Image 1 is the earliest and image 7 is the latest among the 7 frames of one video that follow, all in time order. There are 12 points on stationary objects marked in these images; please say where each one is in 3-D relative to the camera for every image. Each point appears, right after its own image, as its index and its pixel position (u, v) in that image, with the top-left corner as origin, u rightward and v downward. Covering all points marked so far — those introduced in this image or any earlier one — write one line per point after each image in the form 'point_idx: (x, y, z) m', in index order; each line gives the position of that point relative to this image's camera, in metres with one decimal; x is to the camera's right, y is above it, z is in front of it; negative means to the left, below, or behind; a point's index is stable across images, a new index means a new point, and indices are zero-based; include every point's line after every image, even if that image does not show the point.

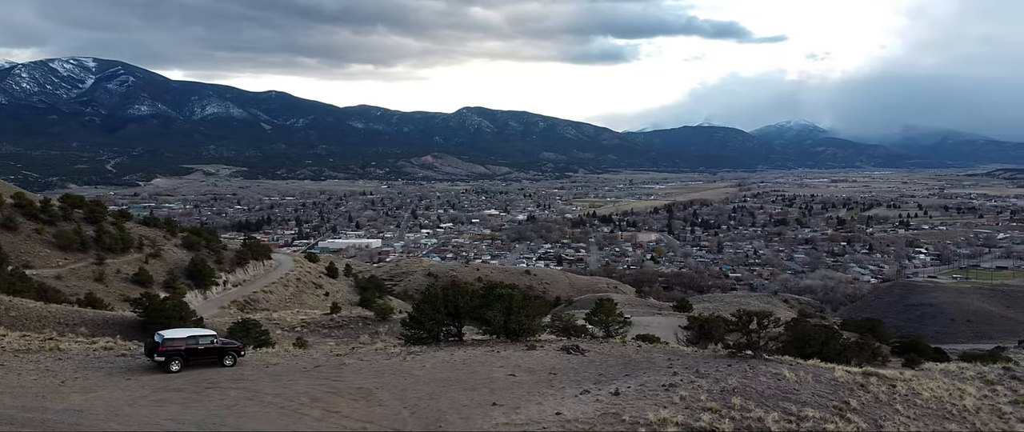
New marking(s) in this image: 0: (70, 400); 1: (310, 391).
0: (-4.0, -1.7, +7.6) m
1: (-2.0, -1.7, +8.2) m
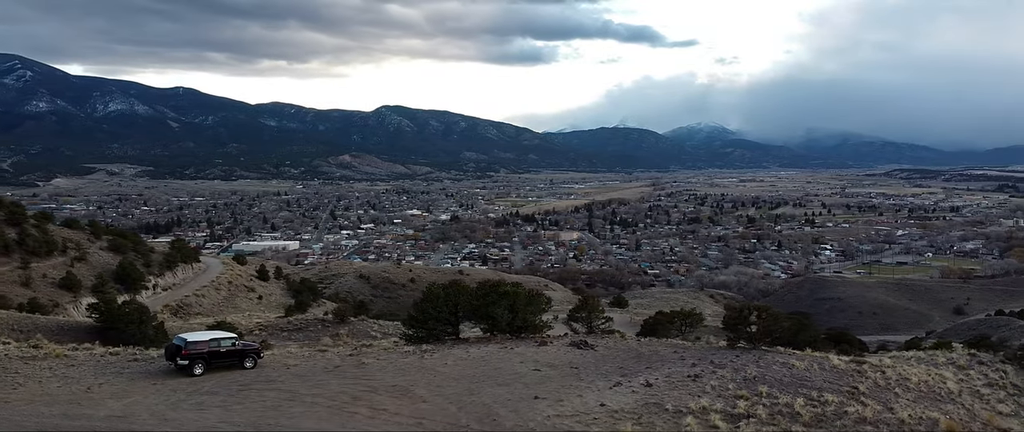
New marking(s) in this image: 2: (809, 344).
0: (-3.6, -1.7, +7.5) m
1: (-1.6, -1.7, +8.3) m
2: (+4.7, -2.0, +12.9) m
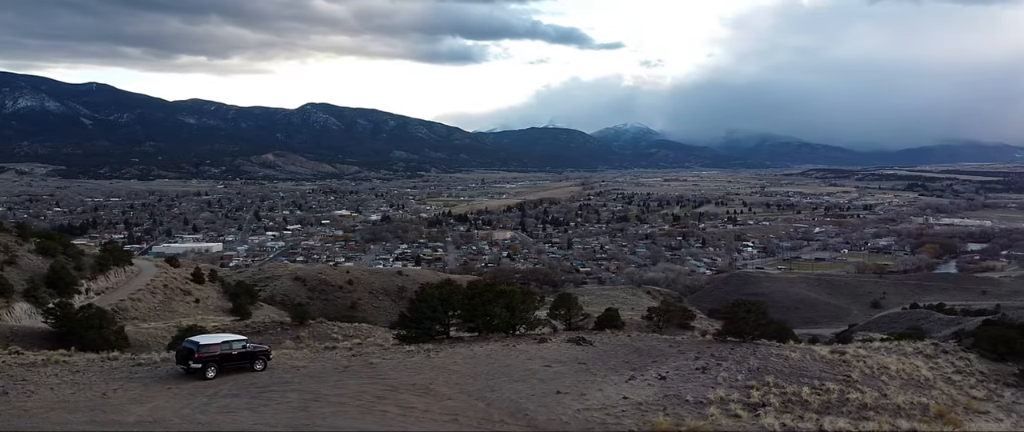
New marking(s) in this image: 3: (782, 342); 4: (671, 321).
0: (-3.4, -1.7, +7.4) m
1: (-1.4, -1.7, +8.3) m
2: (+4.4, -2.0, +13.6) m
3: (+3.6, -1.7, +11.2) m
4: (+2.9, -2.0, +15.5) m
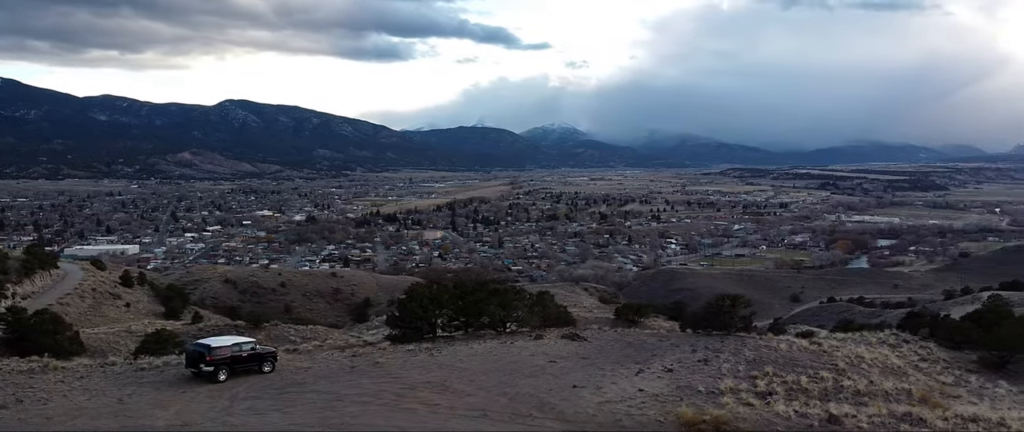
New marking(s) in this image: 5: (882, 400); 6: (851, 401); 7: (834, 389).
0: (-3.1, -1.7, +7.3) m
1: (-1.3, -1.7, +8.4) m
2: (+4.1, -1.9, +14.2) m
3: (+3.5, -1.7, +11.8) m
4: (+2.4, -2.0, +16.0) m
5: (+3.8, -1.9, +8.6) m
6: (+3.4, -1.8, +8.3) m
7: (+3.4, -1.8, +8.7) m
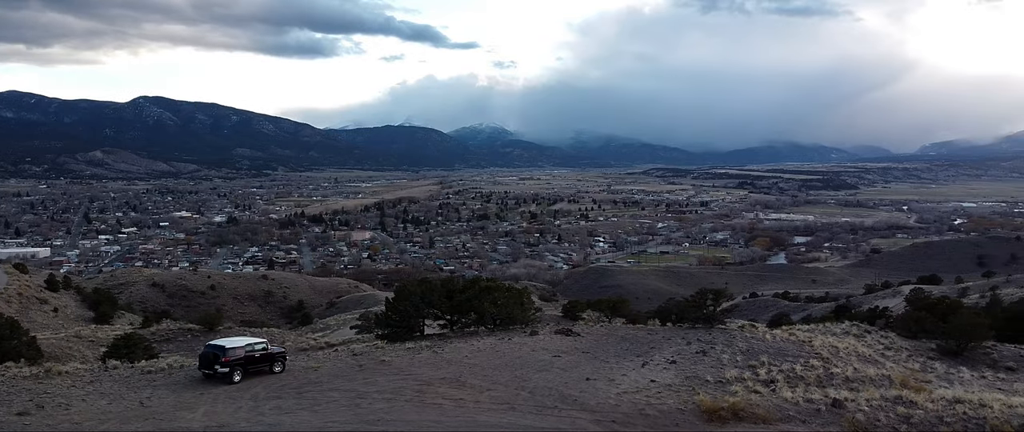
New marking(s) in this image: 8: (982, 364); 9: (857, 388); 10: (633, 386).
0: (-2.8, -1.7, +7.2) m
1: (-1.1, -1.7, +8.5) m
2: (+3.7, -1.9, +14.7) m
3: (+3.3, -1.6, +12.3) m
4: (+1.8, -1.9, +16.4) m
5: (+3.9, -1.9, +9.2) m
6: (+3.5, -1.8, +8.9) m
7: (+3.5, -1.8, +9.2) m
8: (+6.8, -2.1, +12.0) m
9: (+3.7, -1.8, +8.9) m
10: (+1.2, -1.7, +8.4) m
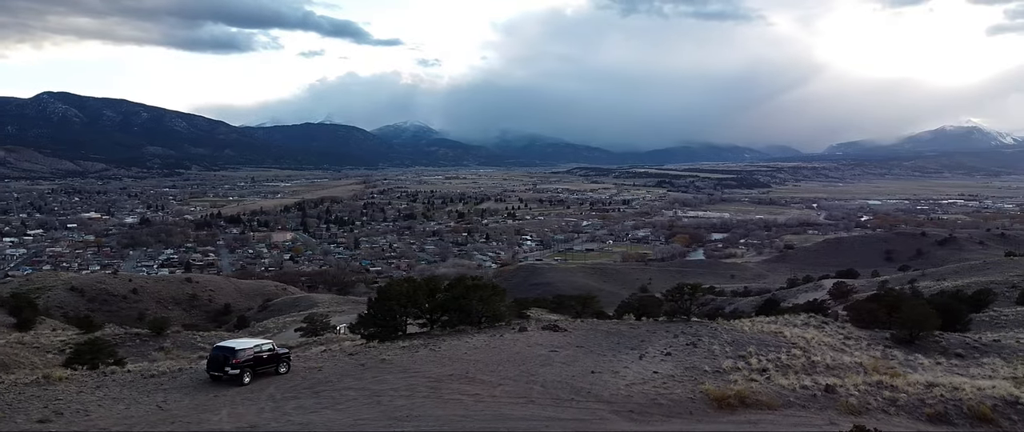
0: (-2.6, -1.7, +7.2) m
1: (-1.0, -1.7, +8.7) m
2: (+3.2, -1.9, +15.3) m
3: (+3.1, -1.6, +12.9) m
4: (+1.2, -1.9, +16.7) m
5: (+3.9, -1.8, +9.8) m
6: (+3.6, -1.8, +9.5) m
7: (+3.5, -1.7, +9.8) m
8: (+6.5, -2.1, +12.9) m
9: (+3.7, -1.8, +9.5) m
10: (+1.3, -1.7, +8.8) m
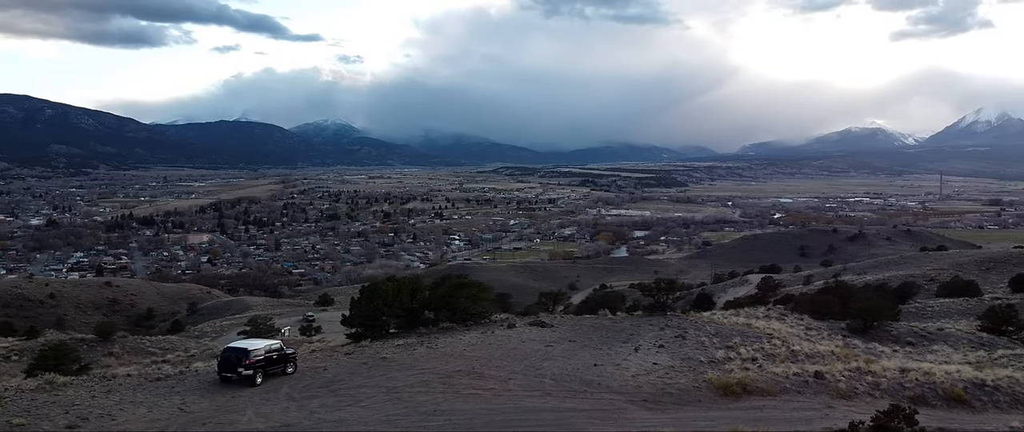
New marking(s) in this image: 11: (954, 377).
0: (-2.3, -1.7, +7.2) m
1: (-0.9, -1.7, +8.8) m
2: (+2.6, -1.8, +15.8) m
3: (+2.7, -1.6, +13.4) m
4: (+0.5, -1.9, +17.1) m
5: (+3.9, -1.8, +10.4) m
6: (+3.6, -1.8, +10.0) m
7: (+3.5, -1.7, +10.3) m
8: (+6.2, -2.0, +13.7) m
9: (+3.7, -1.8, +10.1) m
10: (+1.4, -1.7, +9.1) m
11: (+5.2, -1.9, +9.7) m
